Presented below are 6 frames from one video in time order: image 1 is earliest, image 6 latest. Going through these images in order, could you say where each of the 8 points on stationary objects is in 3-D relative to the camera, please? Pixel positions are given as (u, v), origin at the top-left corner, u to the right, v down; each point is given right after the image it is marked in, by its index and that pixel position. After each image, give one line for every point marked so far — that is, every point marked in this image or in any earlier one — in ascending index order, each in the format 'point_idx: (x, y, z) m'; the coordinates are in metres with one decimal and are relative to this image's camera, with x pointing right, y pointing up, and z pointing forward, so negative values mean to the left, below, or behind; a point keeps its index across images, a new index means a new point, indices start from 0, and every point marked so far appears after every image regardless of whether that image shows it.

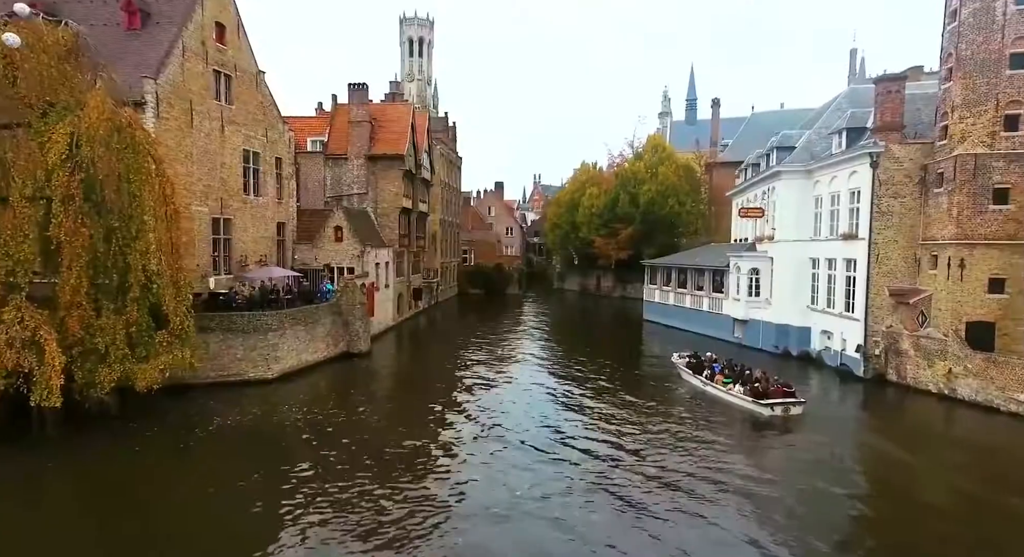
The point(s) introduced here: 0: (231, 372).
0: (-9.9, -3.2, +18.8) m
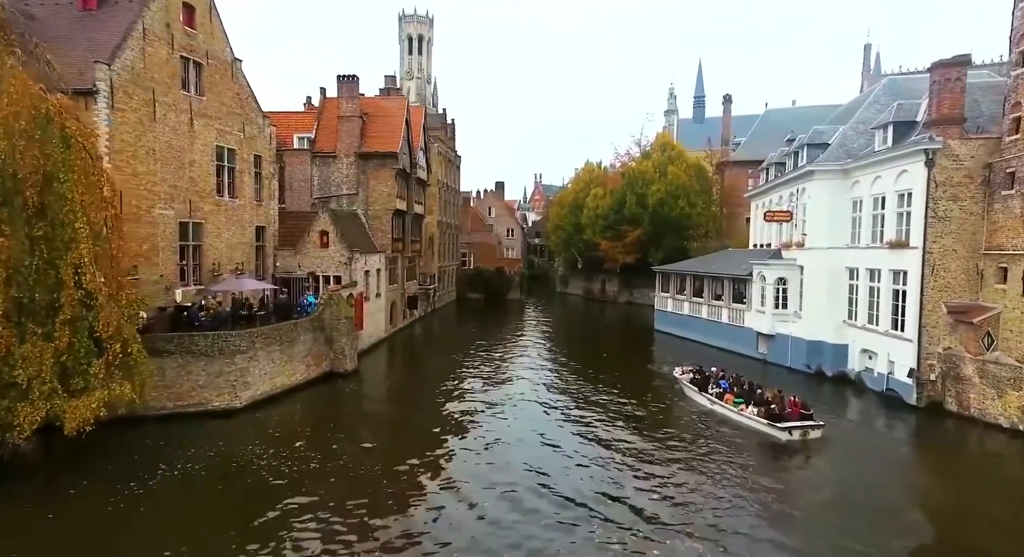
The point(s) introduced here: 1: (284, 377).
0: (-9.8, -3.7, +16.3) m
1: (-8.2, -3.5, +19.1) m
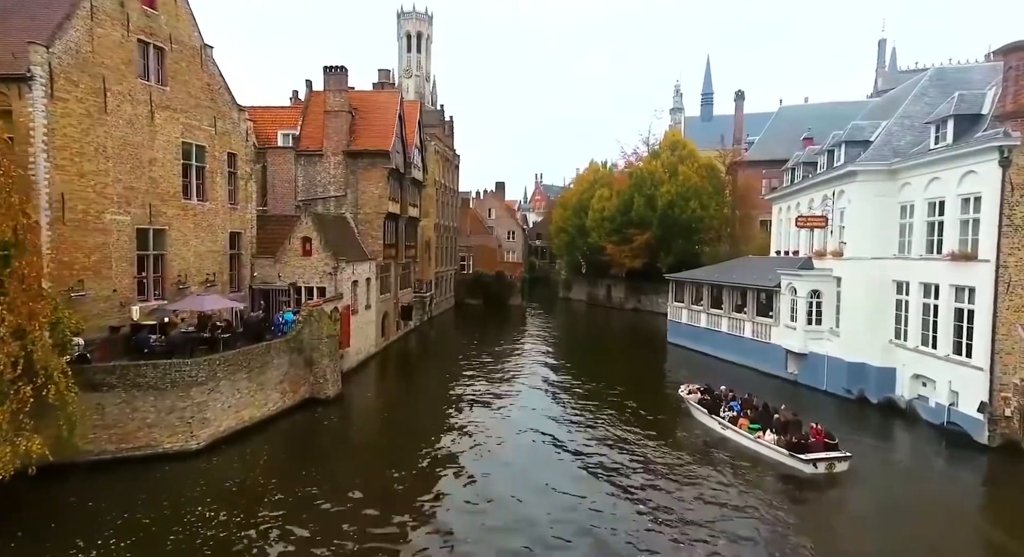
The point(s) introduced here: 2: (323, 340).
0: (-9.7, -4.2, +13.8) m
1: (-8.1, -4.0, +16.6) m
2: (-6.9, -2.3, +19.6) m
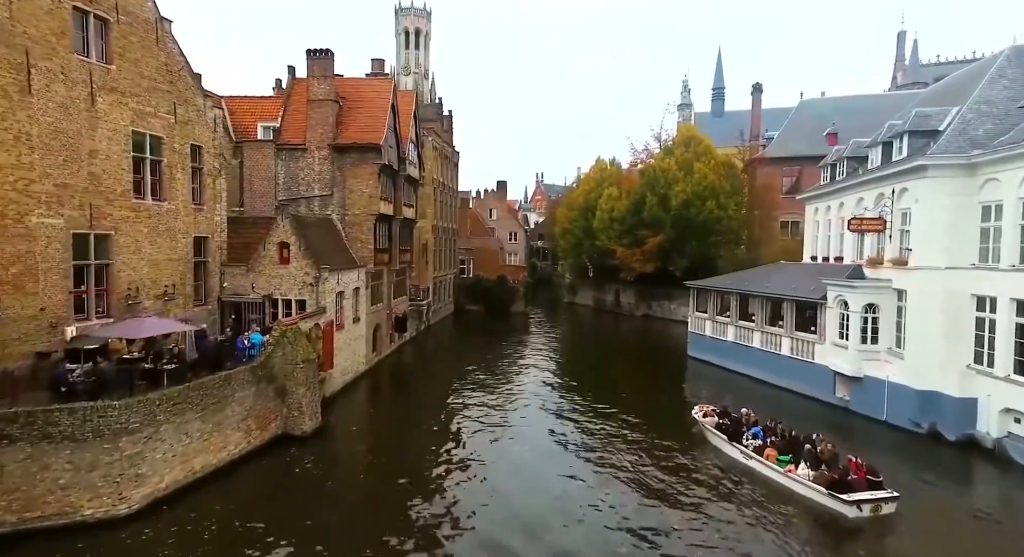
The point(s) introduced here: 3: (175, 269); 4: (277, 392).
0: (-9.4, -4.6, +10.7) m
1: (-7.8, -4.5, +13.5) m
2: (-6.6, -2.8, +16.6) m
3: (-11.8, +0.3, +18.7) m
4: (-7.2, -3.5, +16.2) m
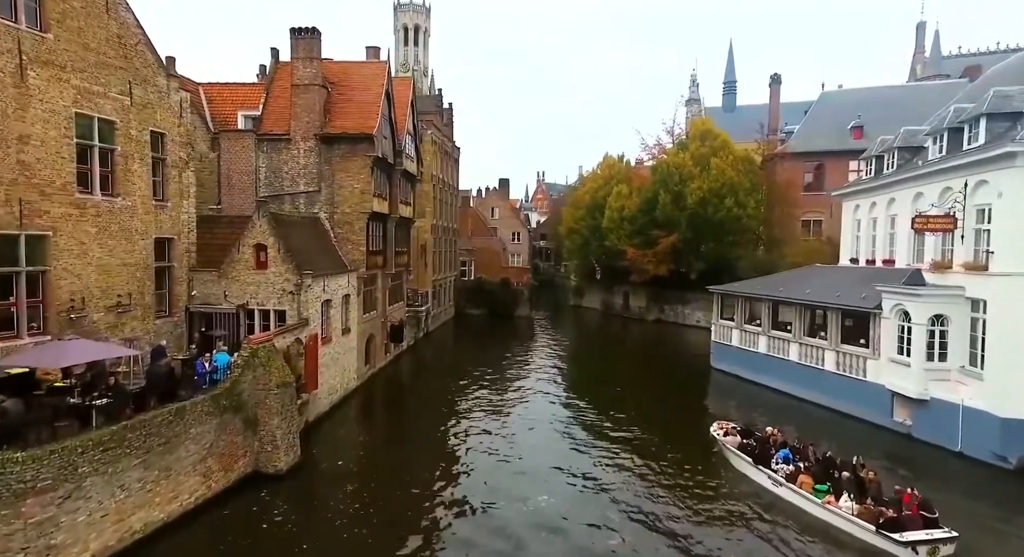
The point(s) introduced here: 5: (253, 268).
0: (-9.0, -4.9, +8.1) m
1: (-7.4, -4.7, +10.9) m
2: (-6.3, -3.0, +14.0) m
3: (-11.5, +0.1, +16.1) m
4: (-6.8, -3.7, +13.6) m
5: (-8.6, +0.4, +17.7) m
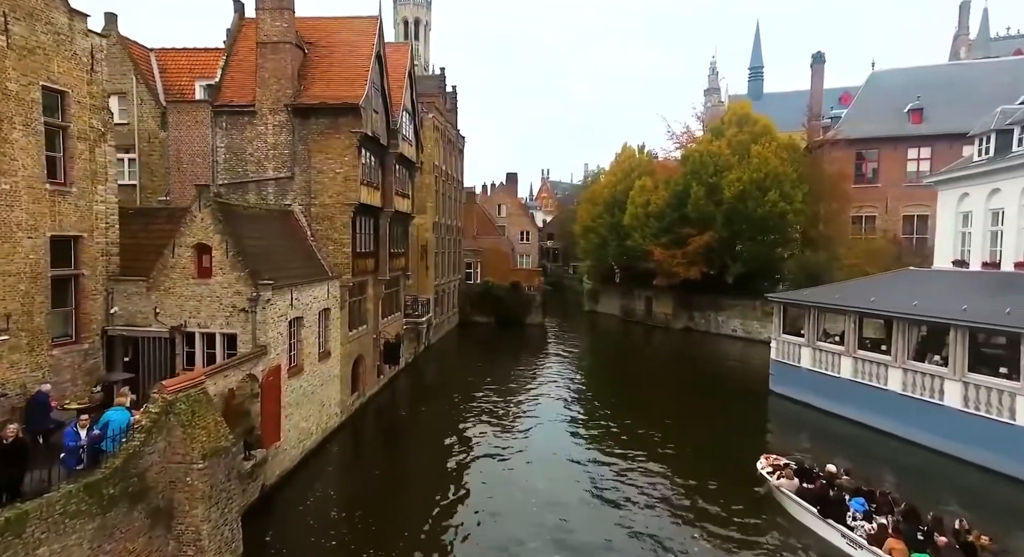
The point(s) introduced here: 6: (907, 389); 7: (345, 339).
0: (-8.3, -5.2, +3.5) m
1: (-6.6, -5.0, +6.3) m
2: (-5.5, -3.3, +9.3) m
3: (-10.7, -0.2, +11.4) m
4: (-6.1, -4.0, +9.0) m
5: (-7.9, +0.1, +13.1) m
6: (+12.8, -3.6, +17.4) m
7: (-5.9, -2.1, +18.7) m
